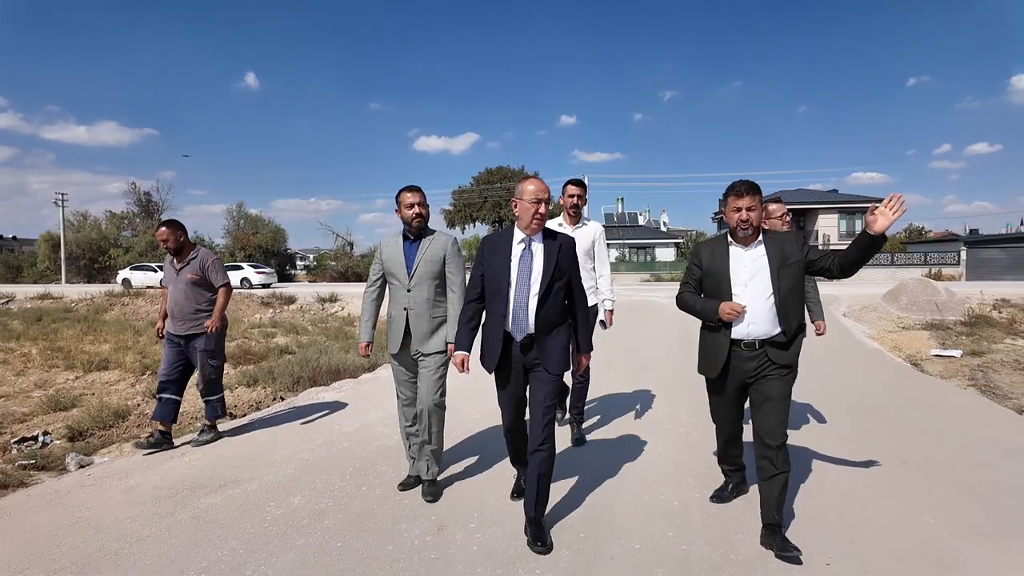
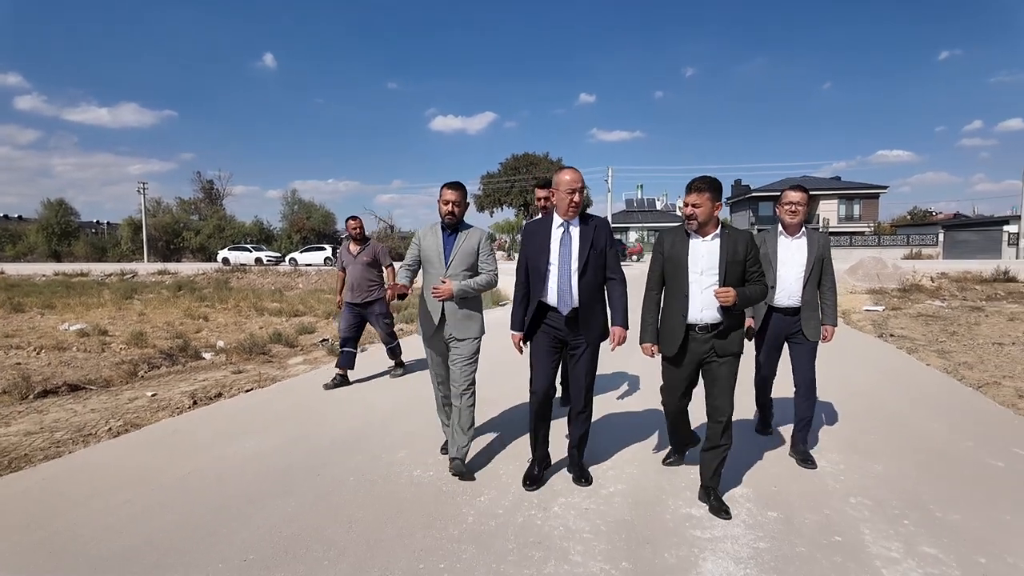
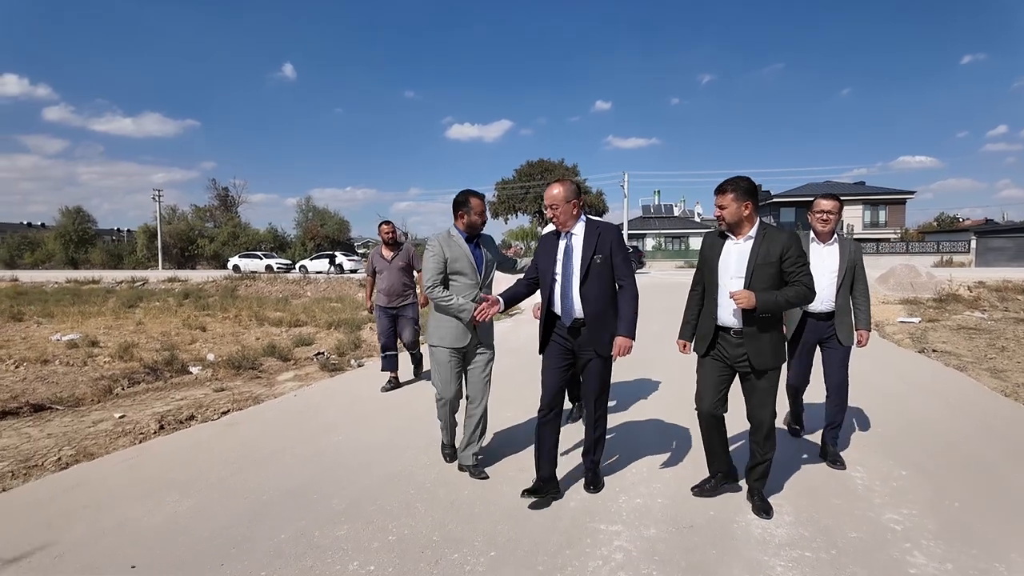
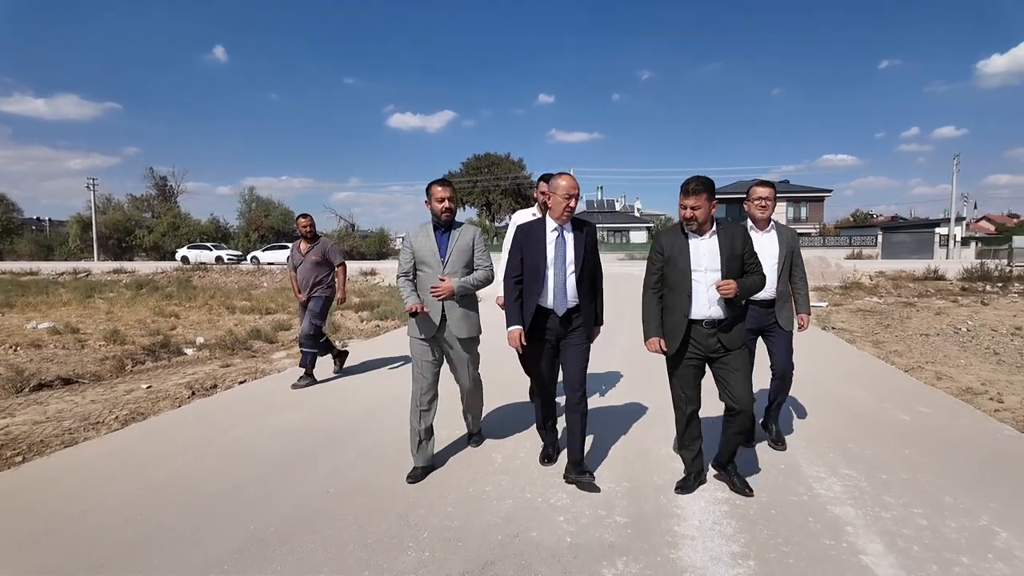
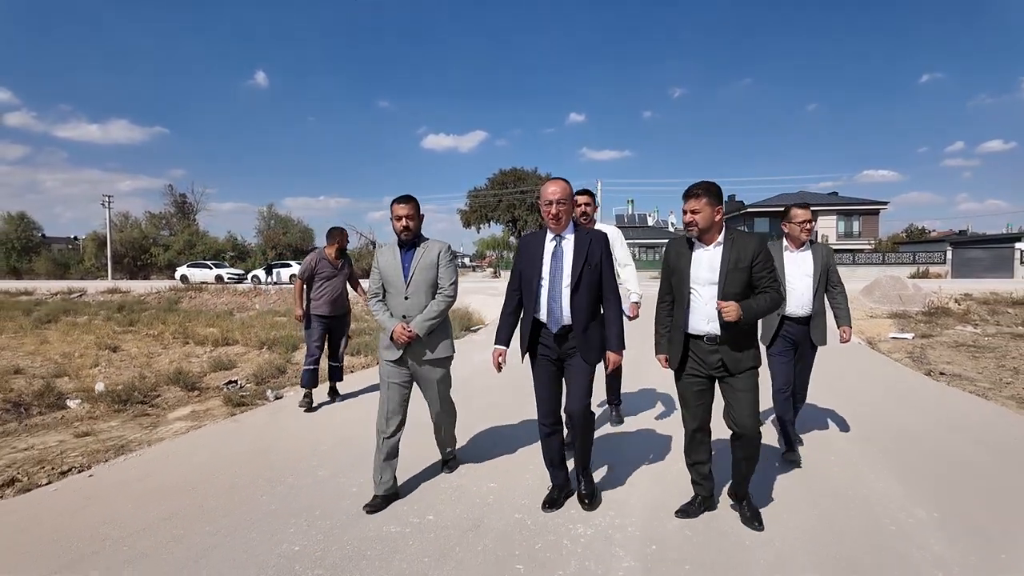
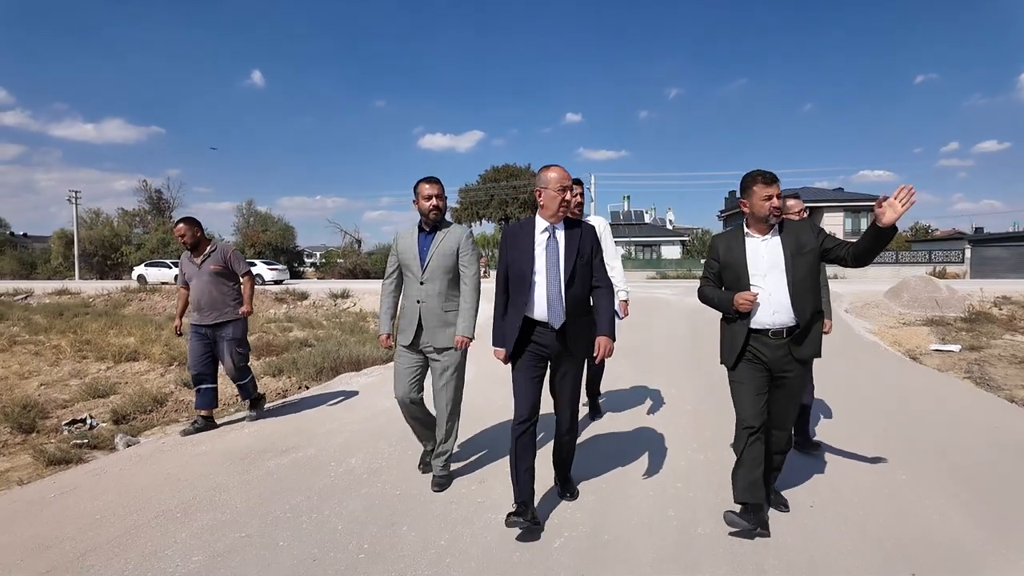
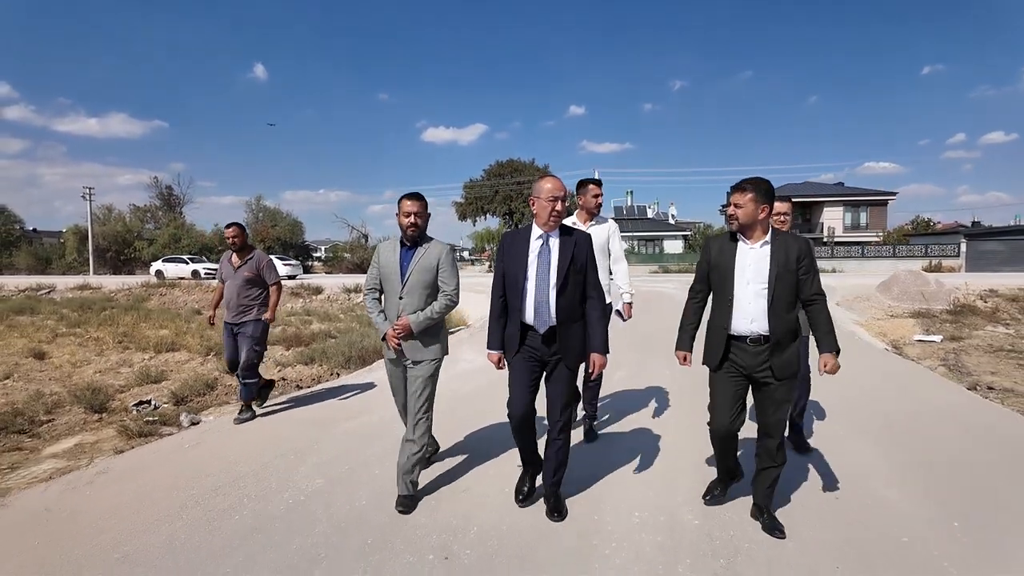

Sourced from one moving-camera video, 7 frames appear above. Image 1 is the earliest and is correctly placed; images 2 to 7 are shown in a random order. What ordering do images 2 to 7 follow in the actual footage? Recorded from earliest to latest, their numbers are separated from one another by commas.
6, 7, 5, 3, 2, 4
